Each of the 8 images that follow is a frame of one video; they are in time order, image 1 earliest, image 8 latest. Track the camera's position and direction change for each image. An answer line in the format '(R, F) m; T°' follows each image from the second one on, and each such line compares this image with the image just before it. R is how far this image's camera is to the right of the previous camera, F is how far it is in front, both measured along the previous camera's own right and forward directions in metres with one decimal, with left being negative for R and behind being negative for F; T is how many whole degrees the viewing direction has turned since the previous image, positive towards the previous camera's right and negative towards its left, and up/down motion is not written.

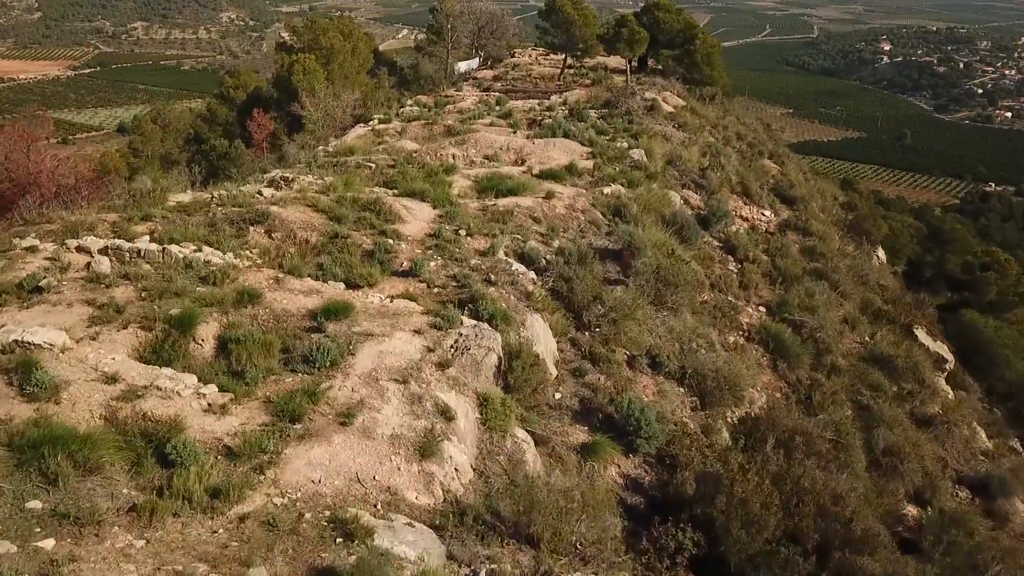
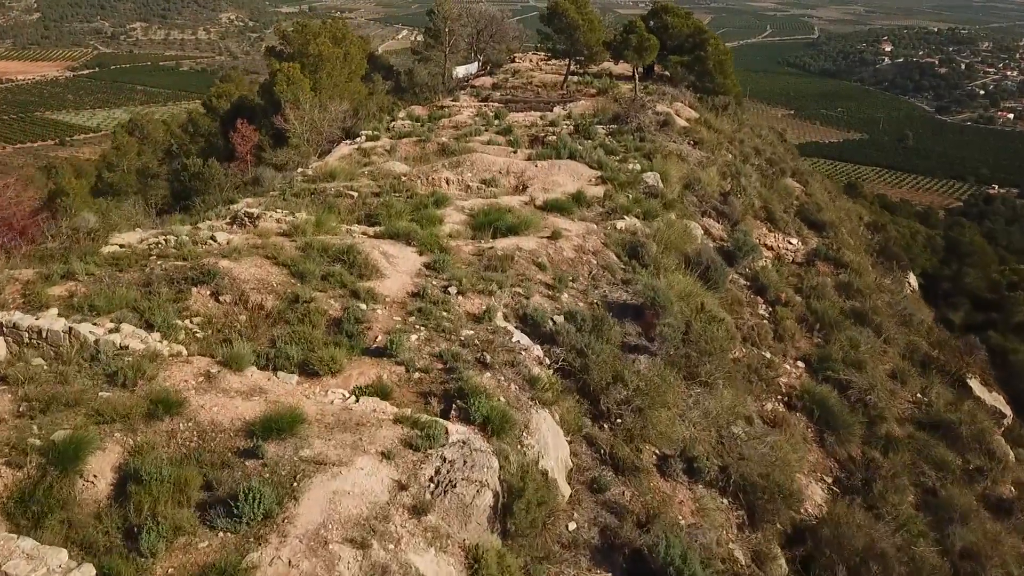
(0.0, +1.7) m; 0°
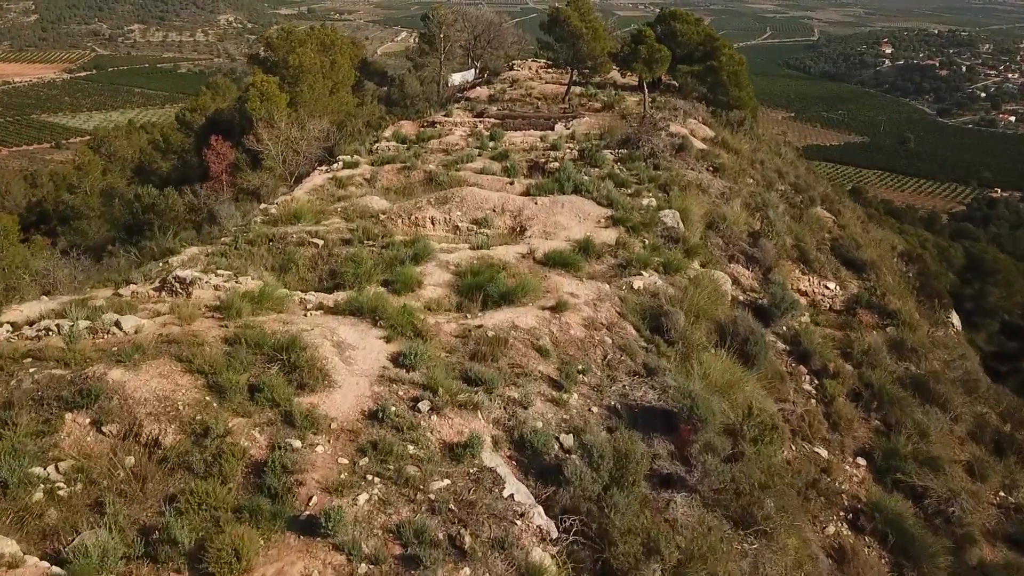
(+0.1, +2.1) m; 0°
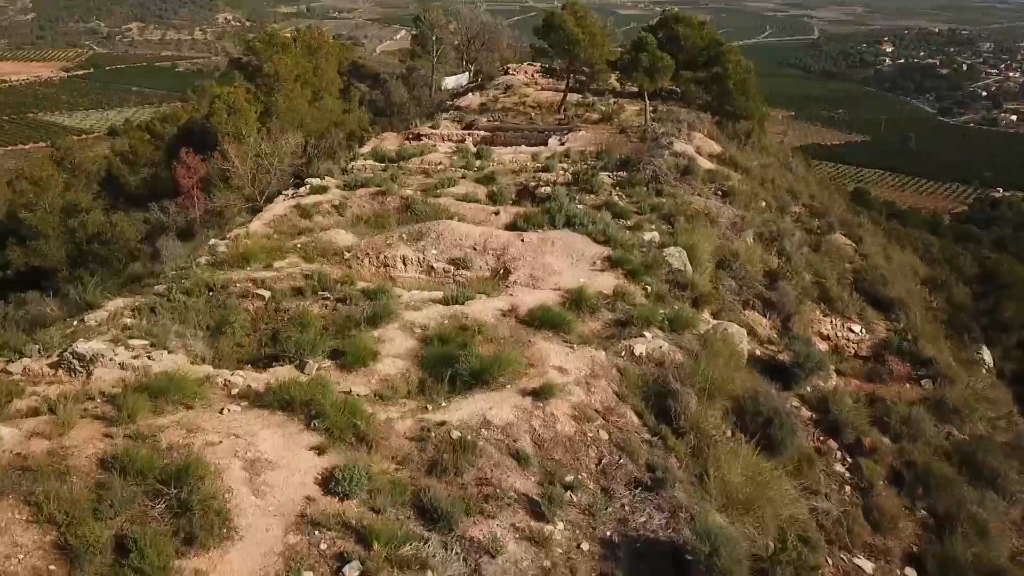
(+0.2, +1.6) m; 0°
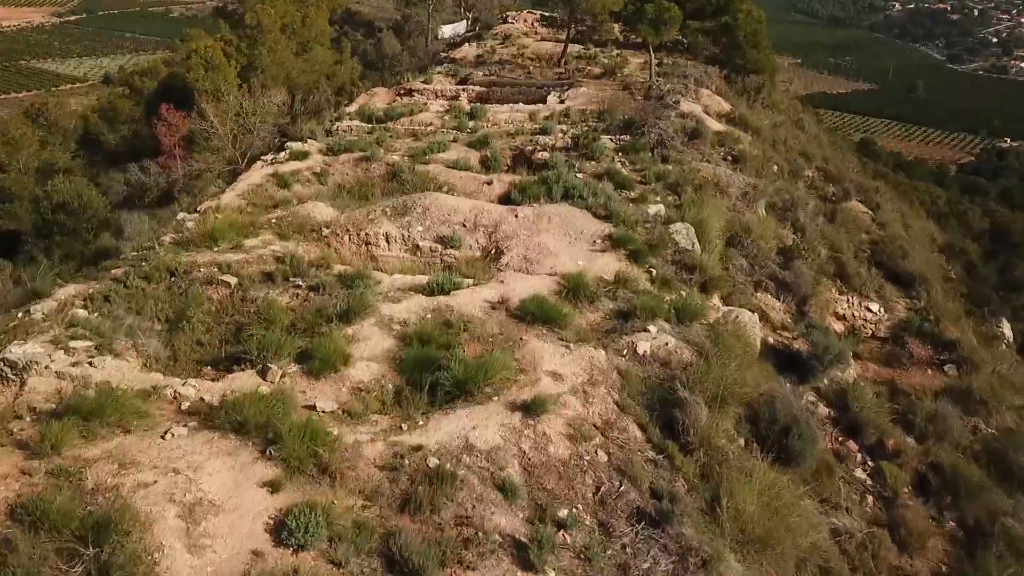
(+0.1, +0.9) m; 0°
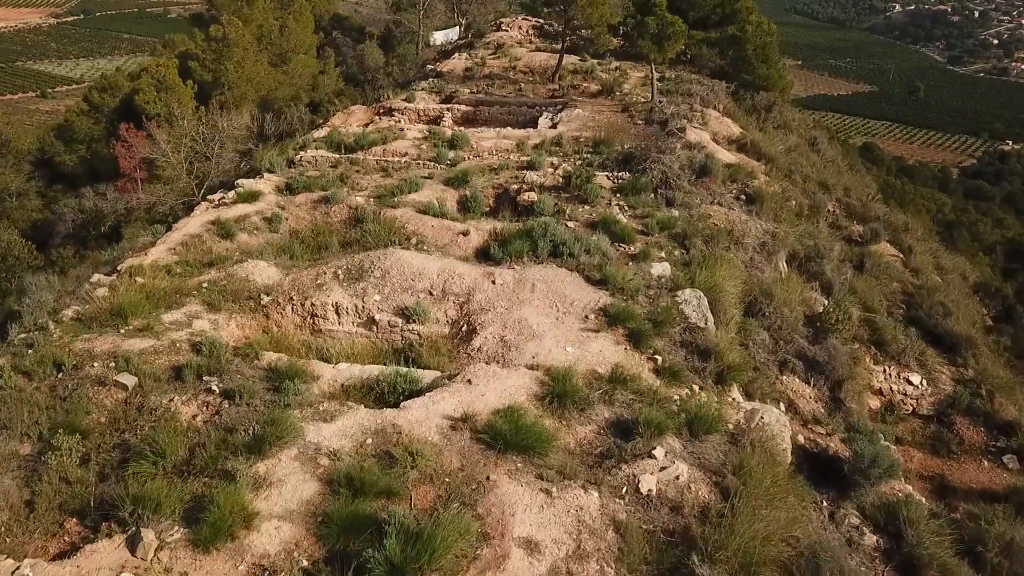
(+0.3, +1.7) m; 0°
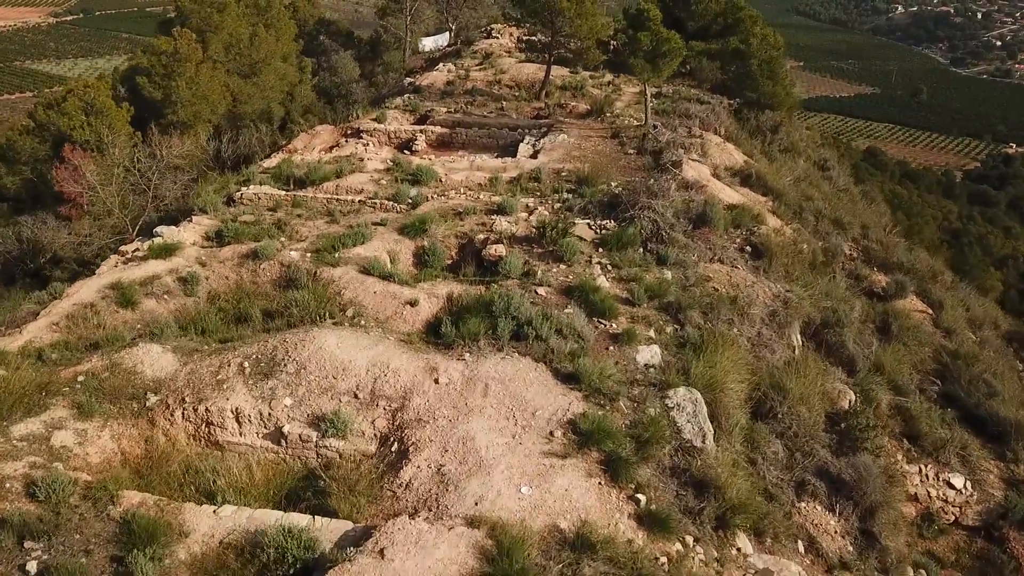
(+0.5, +1.7) m; 0°
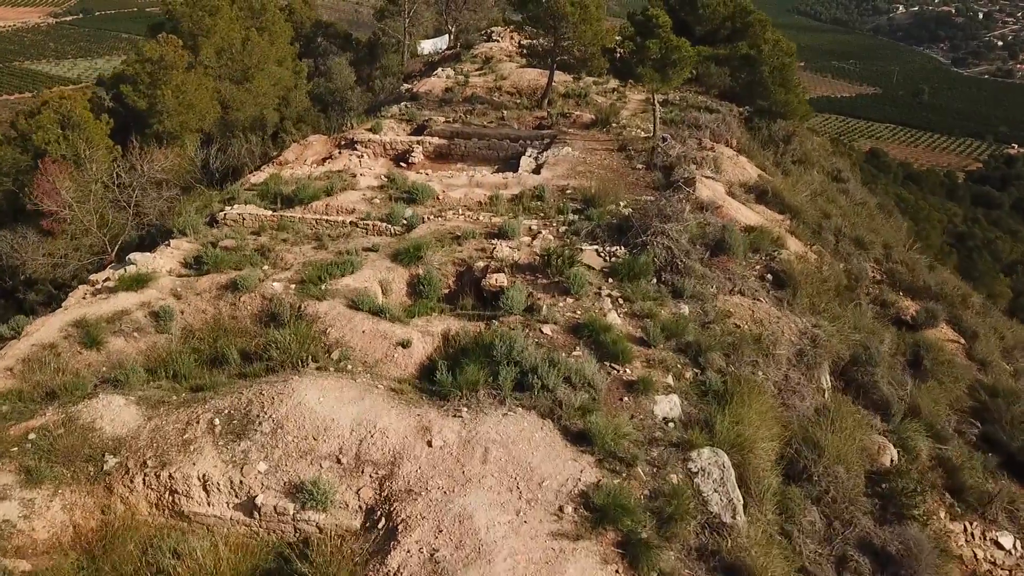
(0.0, +0.8) m; 0°
